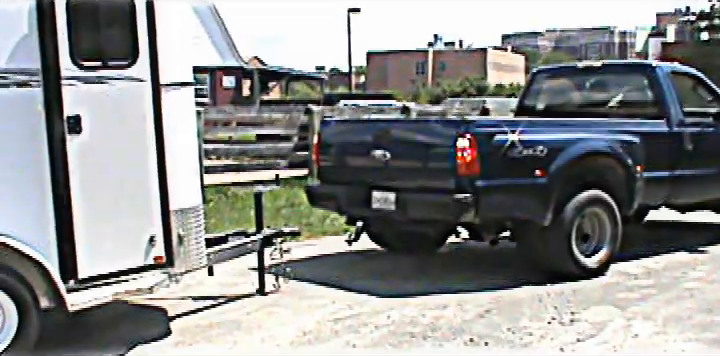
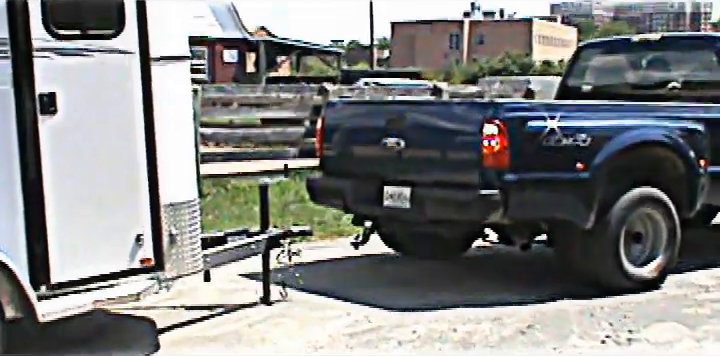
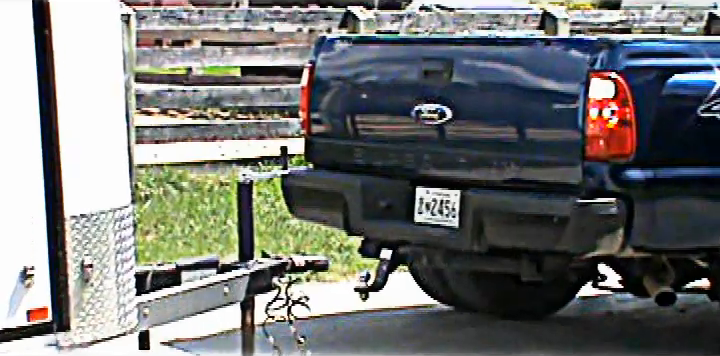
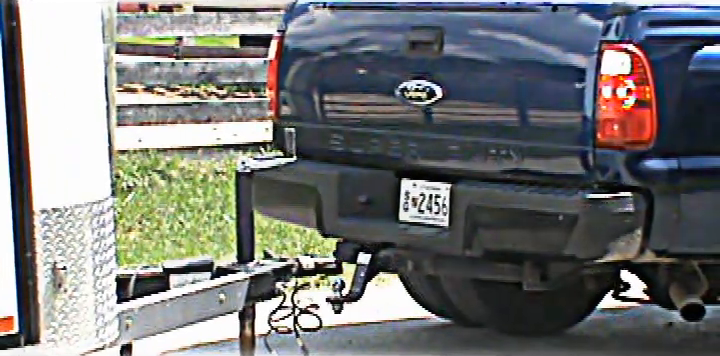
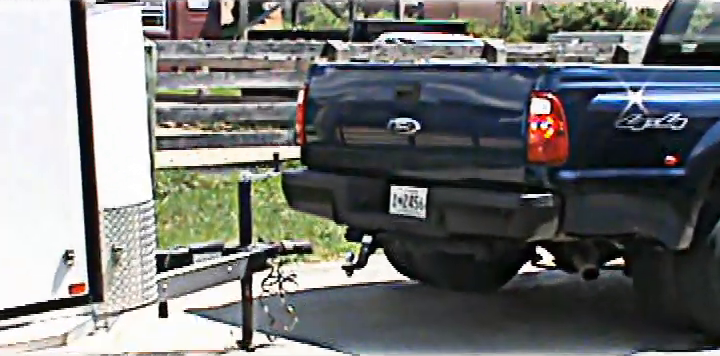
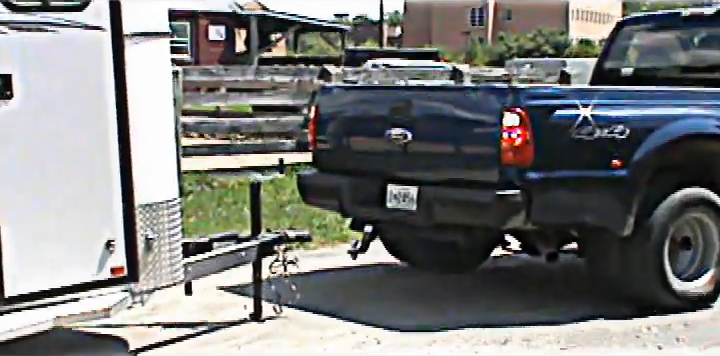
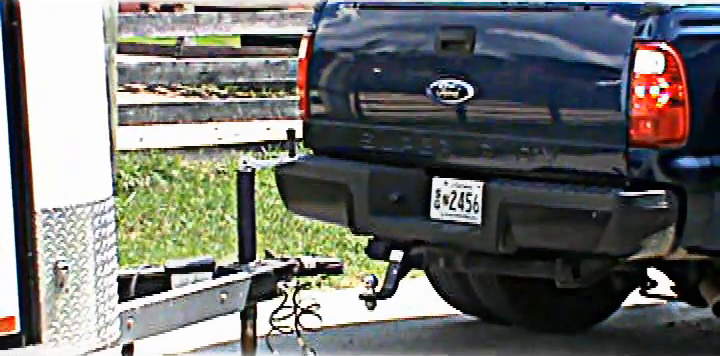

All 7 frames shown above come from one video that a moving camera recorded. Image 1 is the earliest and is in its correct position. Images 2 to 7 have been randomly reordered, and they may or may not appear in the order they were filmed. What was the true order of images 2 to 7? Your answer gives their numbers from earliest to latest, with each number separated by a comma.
2, 6, 5, 3, 7, 4
